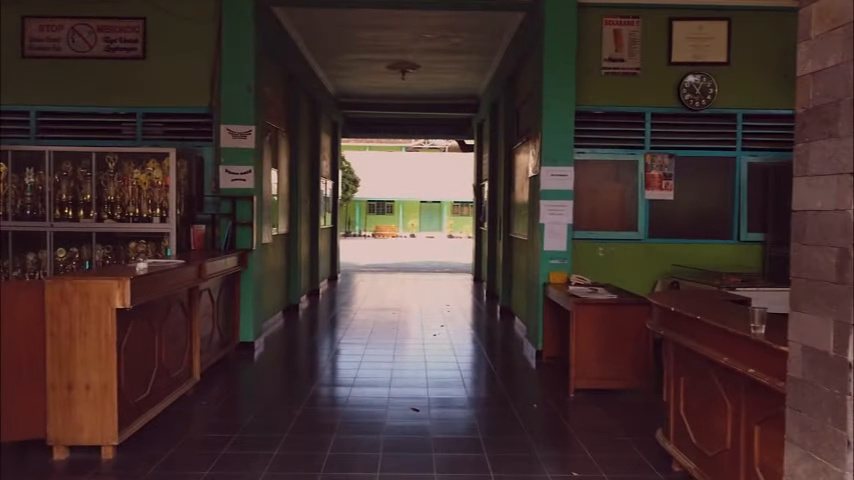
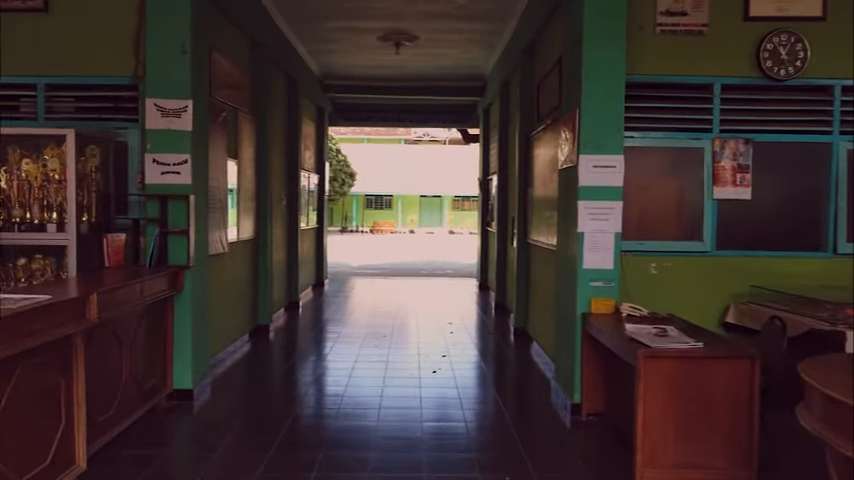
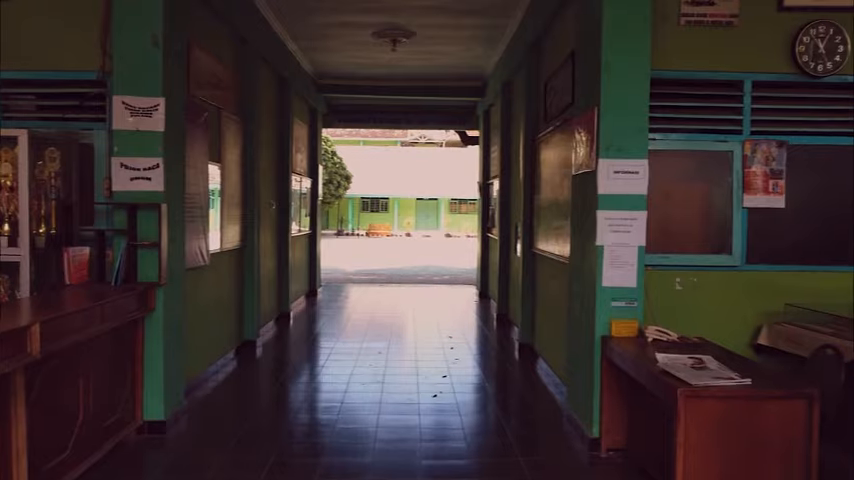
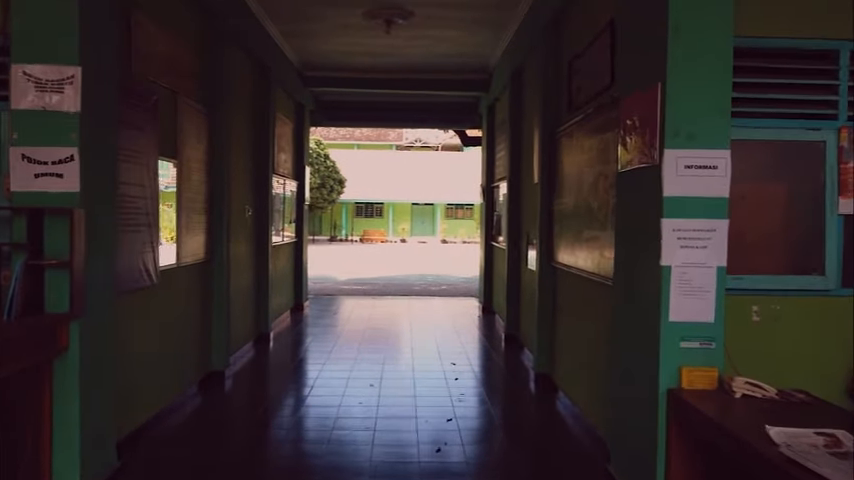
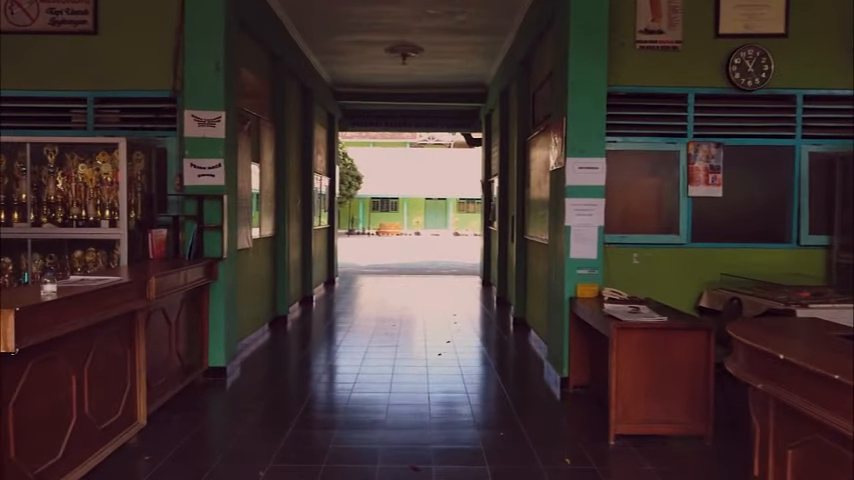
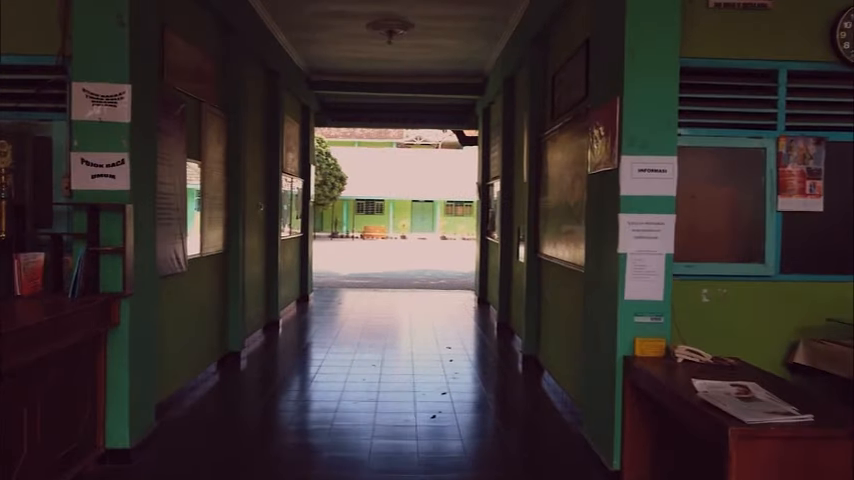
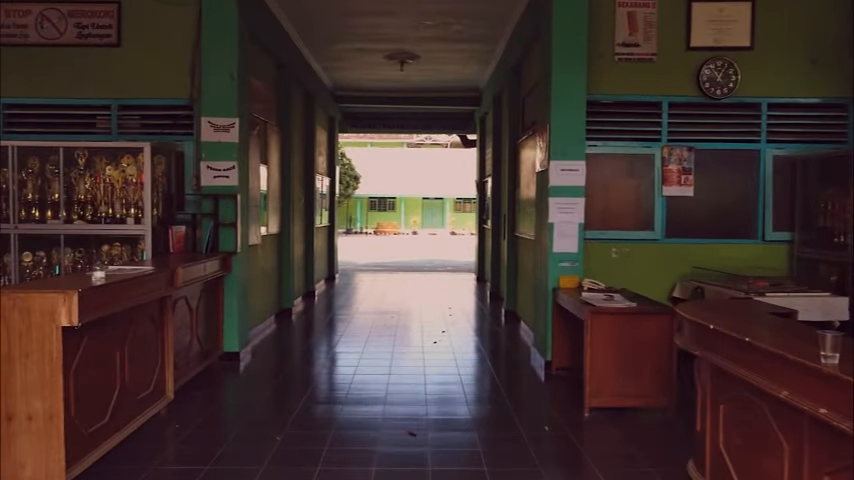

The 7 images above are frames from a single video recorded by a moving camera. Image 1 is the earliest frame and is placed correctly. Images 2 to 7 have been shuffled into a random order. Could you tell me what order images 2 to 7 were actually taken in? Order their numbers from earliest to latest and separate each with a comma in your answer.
7, 5, 2, 3, 6, 4
